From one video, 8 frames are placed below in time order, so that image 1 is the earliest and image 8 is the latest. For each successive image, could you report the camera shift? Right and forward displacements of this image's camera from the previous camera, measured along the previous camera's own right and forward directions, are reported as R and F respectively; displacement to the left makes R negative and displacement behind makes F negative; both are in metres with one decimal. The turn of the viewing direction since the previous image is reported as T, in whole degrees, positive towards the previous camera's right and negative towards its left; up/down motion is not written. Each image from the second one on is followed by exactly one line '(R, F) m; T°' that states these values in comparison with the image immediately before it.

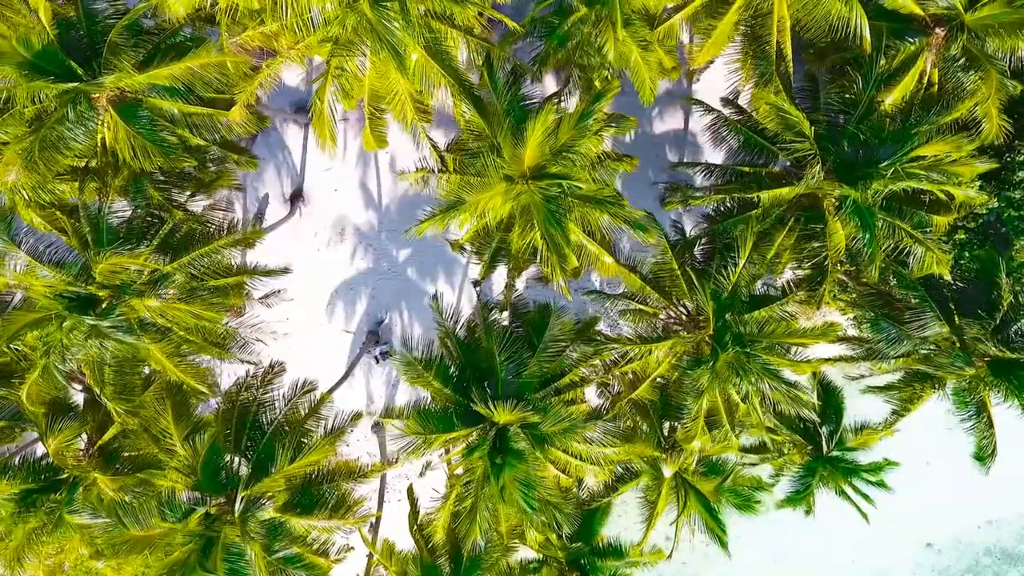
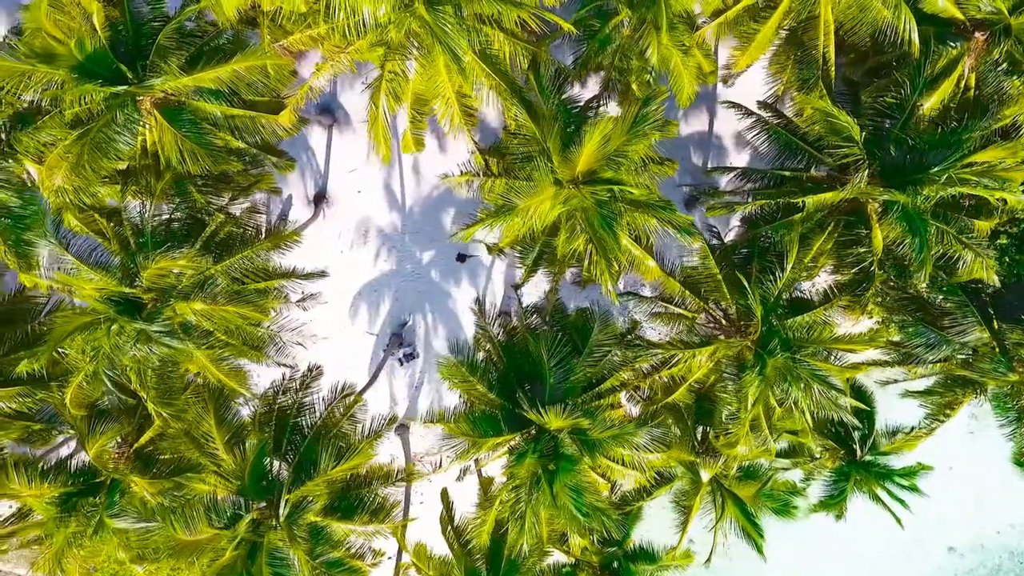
(-0.4, 0.0) m; 0°
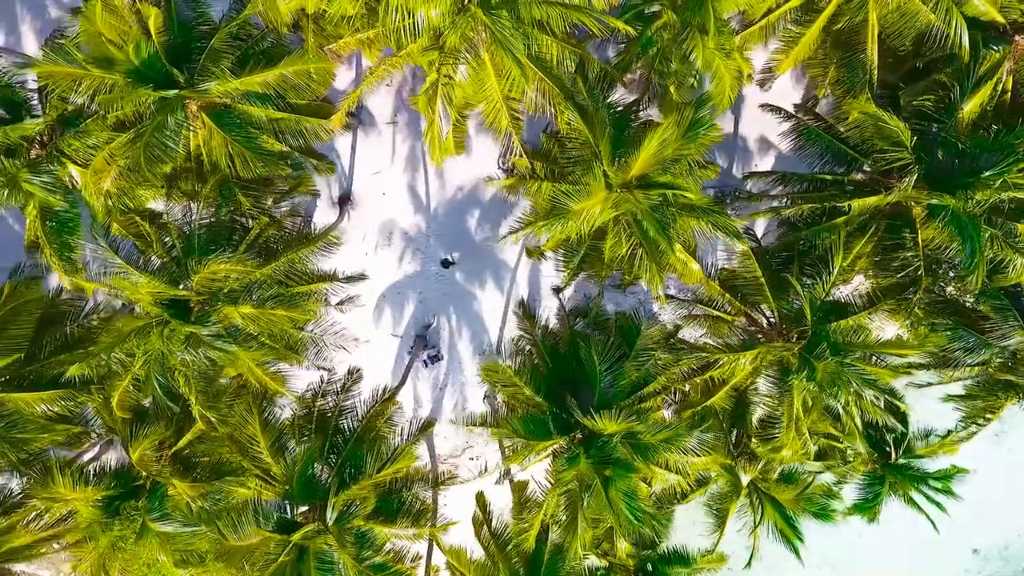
(-0.4, 0.0) m; 0°
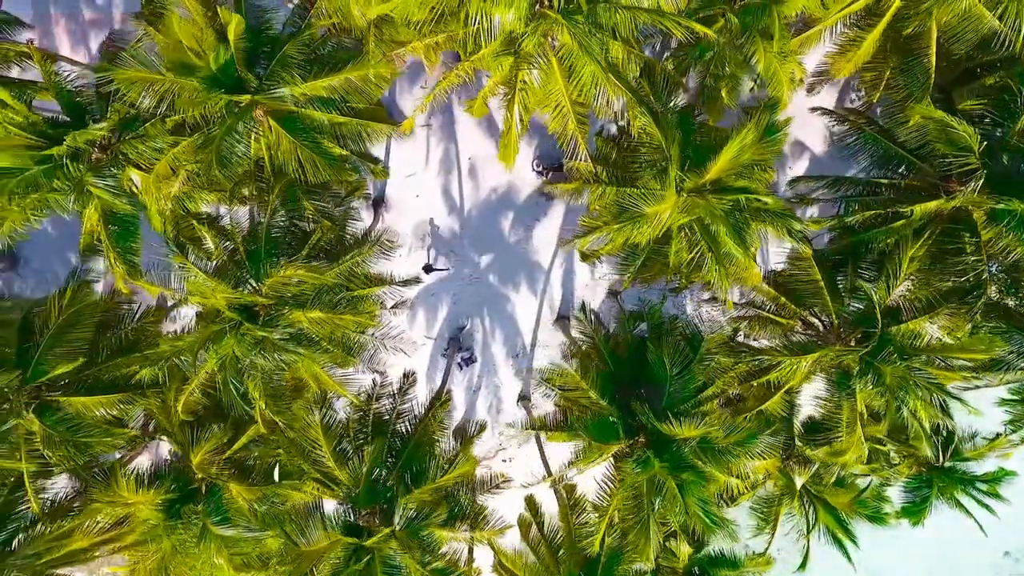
(-0.6, 0.0) m; 0°
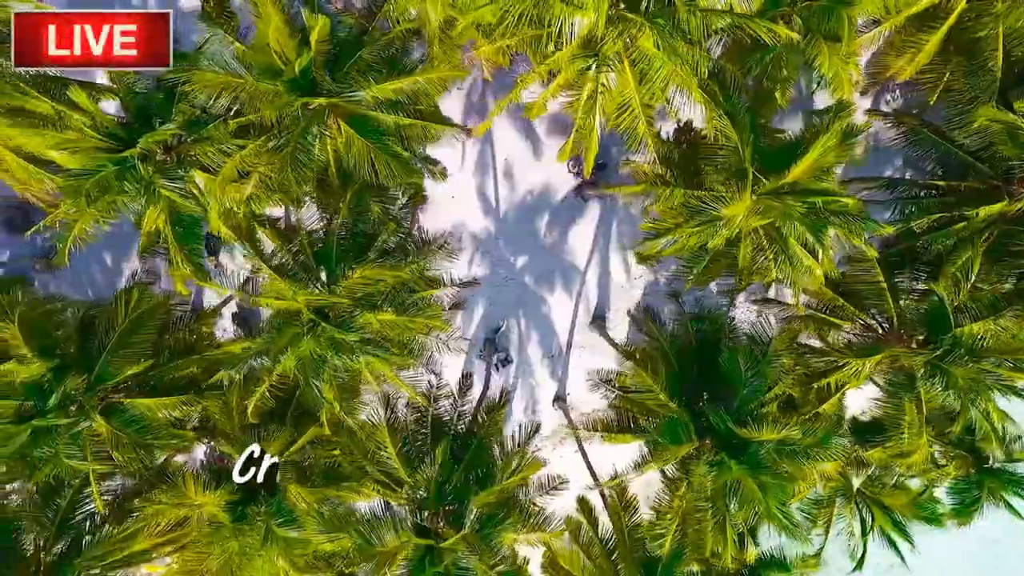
(-0.7, 0.0) m; 0°
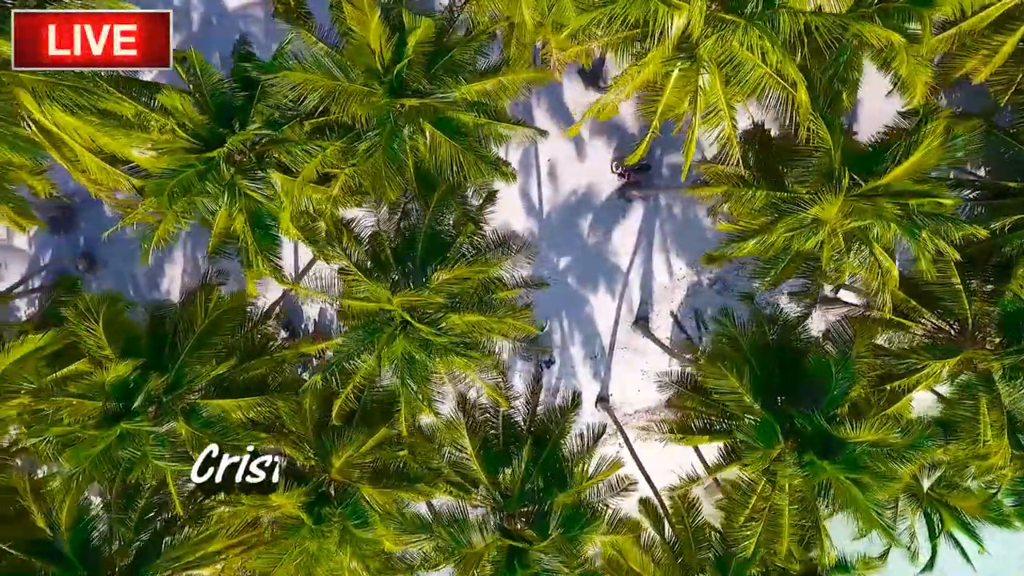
(-0.8, 0.0) m; 0°
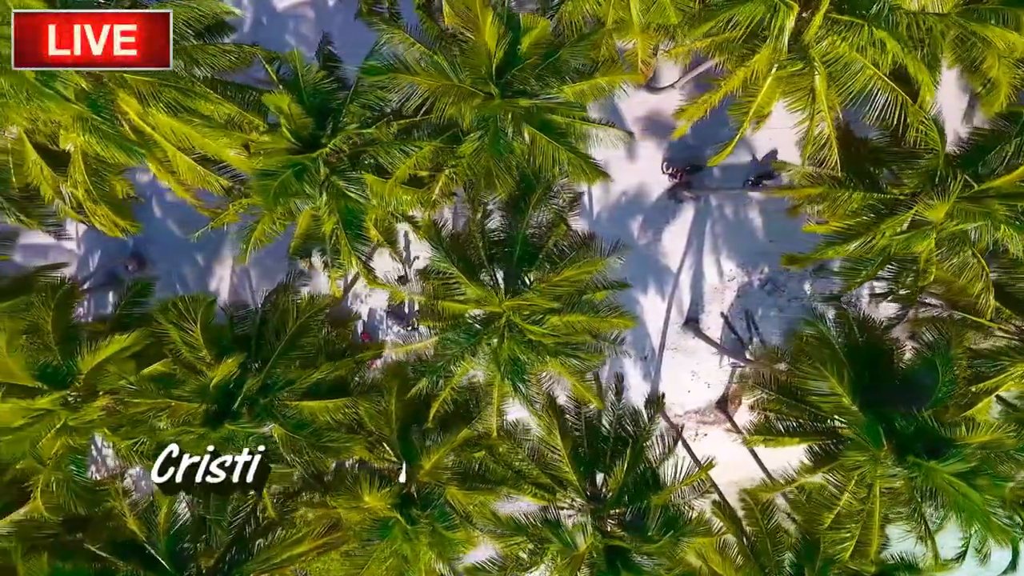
(-0.9, 0.0) m; 0°
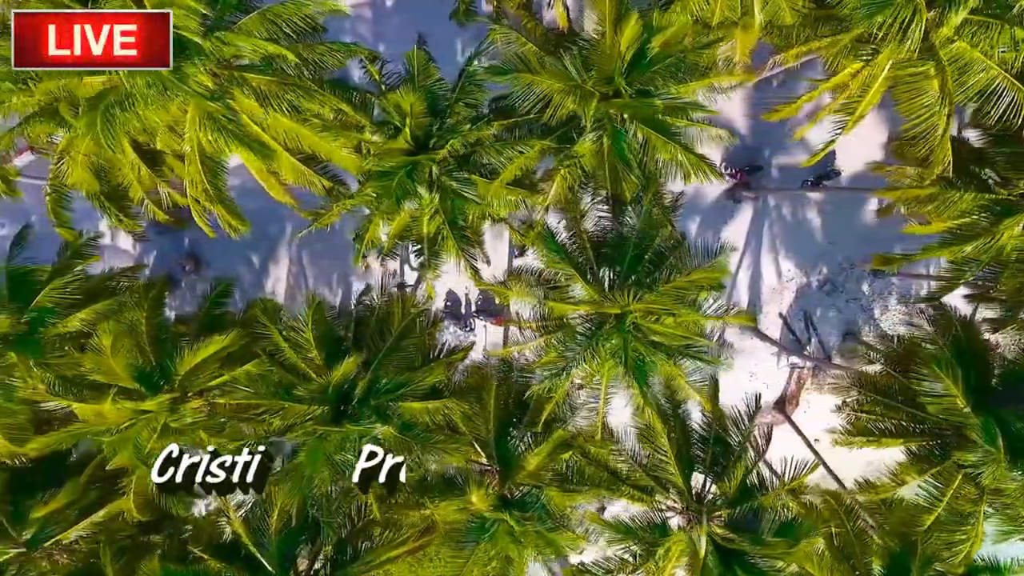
(-1.1, 0.0) m; 0°
